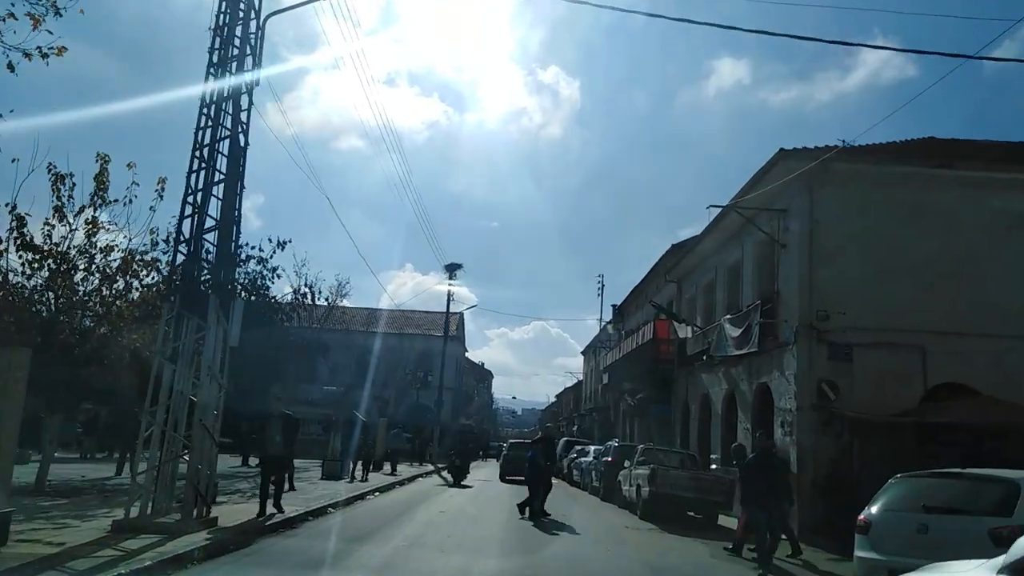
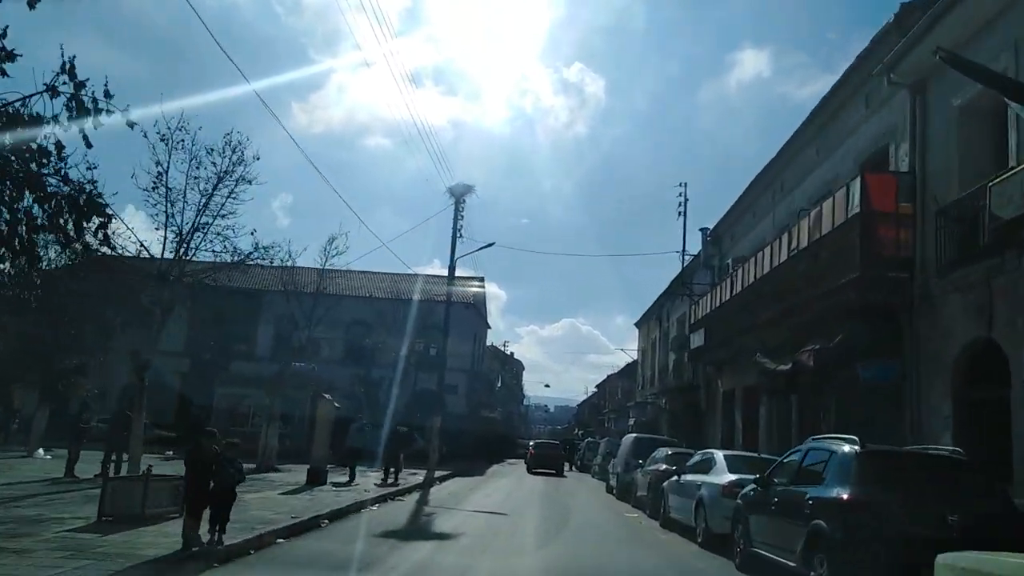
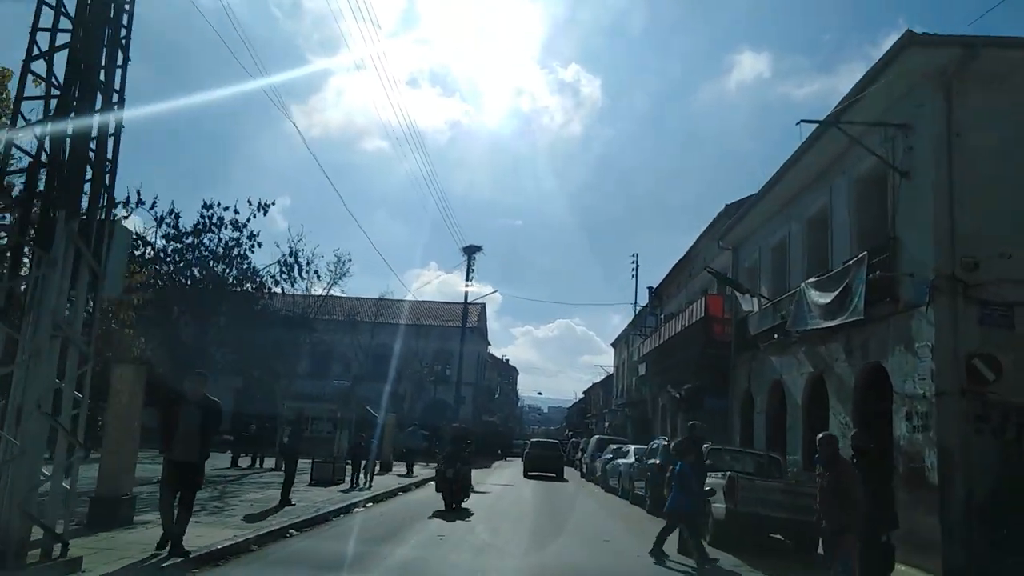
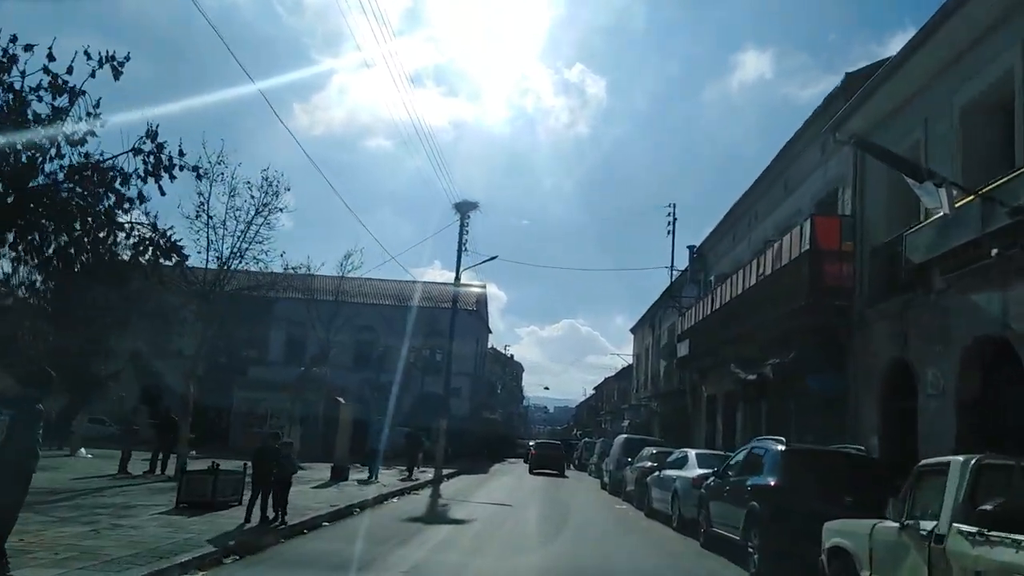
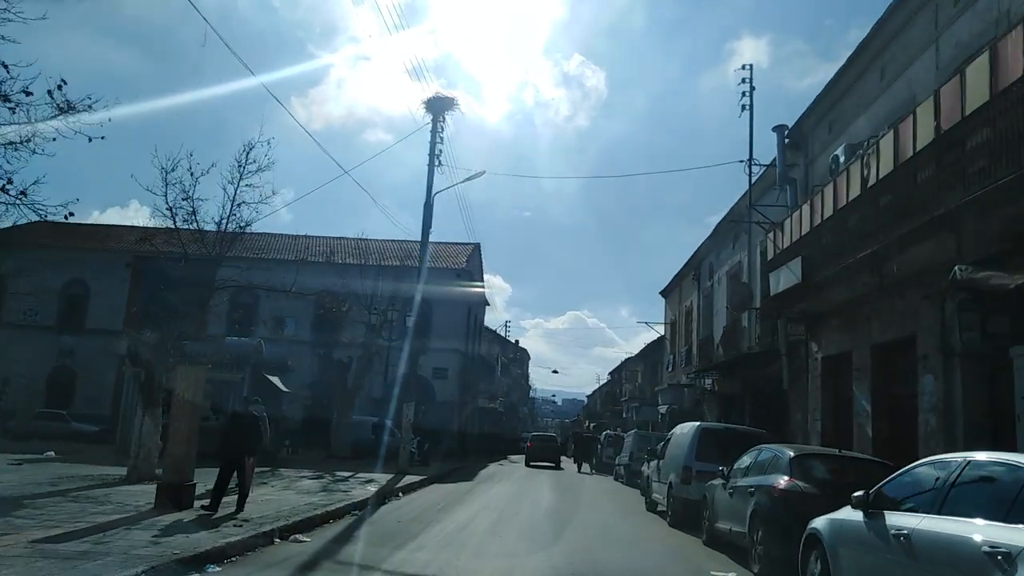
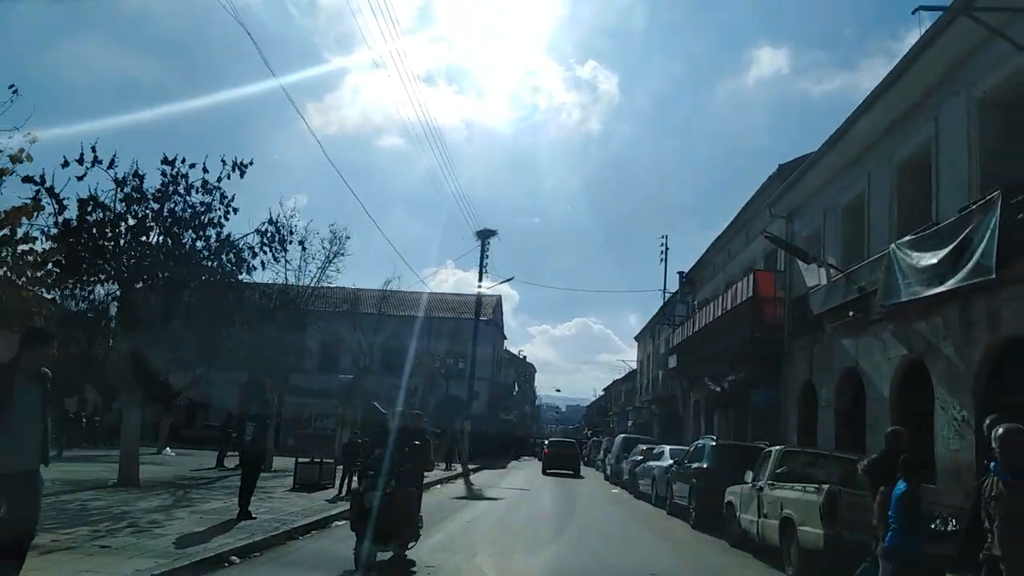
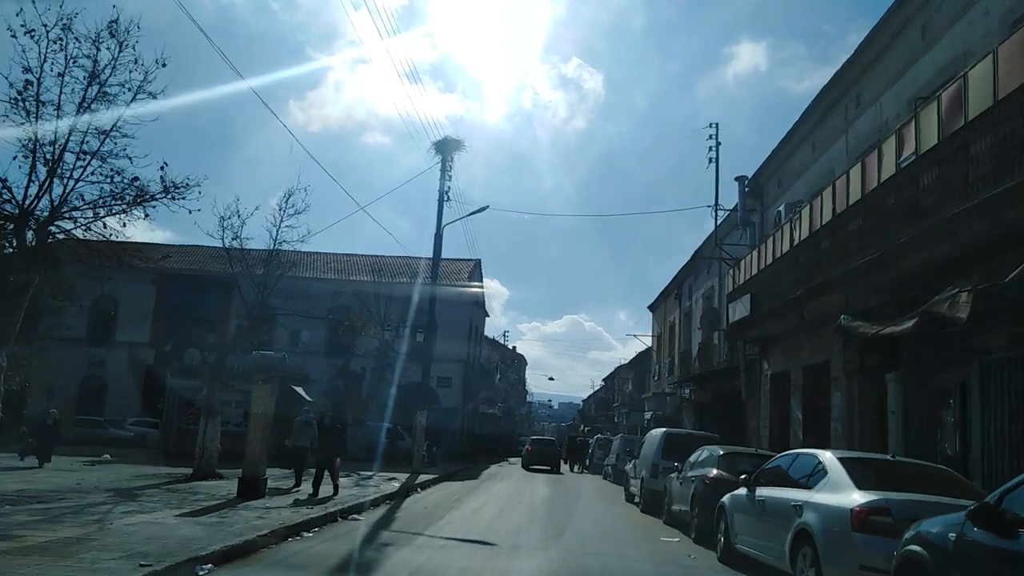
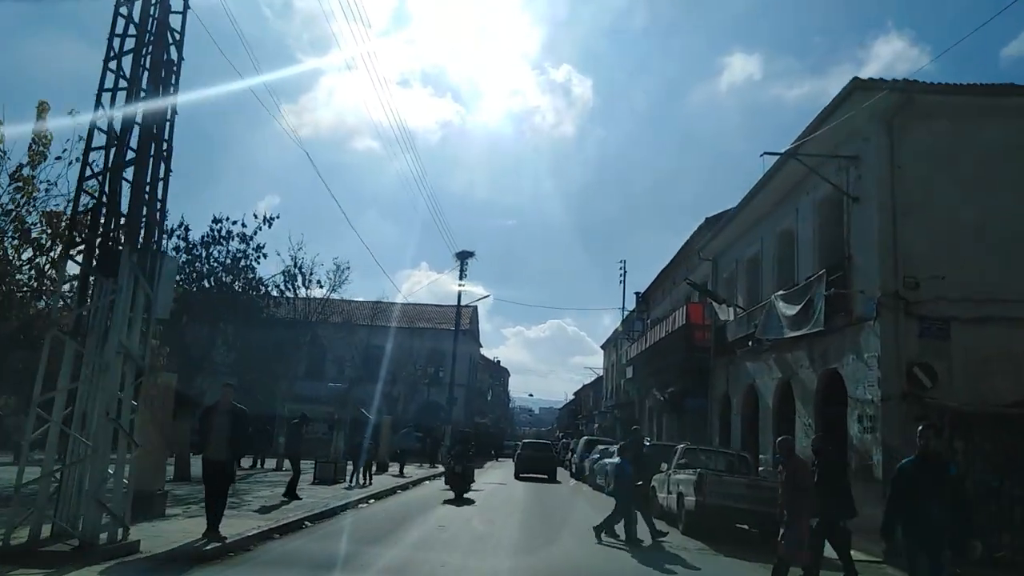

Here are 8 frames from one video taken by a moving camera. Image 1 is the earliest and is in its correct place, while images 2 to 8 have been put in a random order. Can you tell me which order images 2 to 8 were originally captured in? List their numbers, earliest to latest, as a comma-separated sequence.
8, 3, 6, 4, 2, 7, 5
